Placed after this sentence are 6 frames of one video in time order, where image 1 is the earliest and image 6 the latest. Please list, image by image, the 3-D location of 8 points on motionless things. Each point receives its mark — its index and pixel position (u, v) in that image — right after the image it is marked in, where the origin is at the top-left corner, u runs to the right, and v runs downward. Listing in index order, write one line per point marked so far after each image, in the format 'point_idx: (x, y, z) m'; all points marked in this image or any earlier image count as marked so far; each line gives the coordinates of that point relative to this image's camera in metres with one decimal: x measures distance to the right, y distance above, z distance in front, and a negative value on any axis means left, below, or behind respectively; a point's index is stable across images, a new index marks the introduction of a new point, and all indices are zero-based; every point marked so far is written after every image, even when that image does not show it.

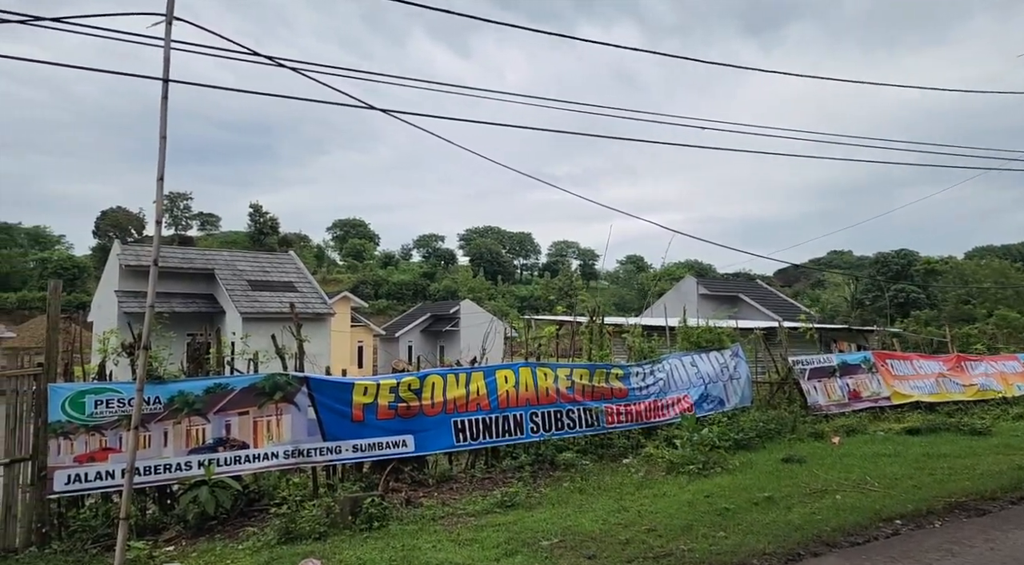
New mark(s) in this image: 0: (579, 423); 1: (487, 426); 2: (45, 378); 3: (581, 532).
0: (+0.9, -2.0, +9.5) m
1: (-0.3, -1.8, +8.6) m
2: (-4.1, -0.8, +5.9) m
3: (+0.6, -2.3, +6.1) m
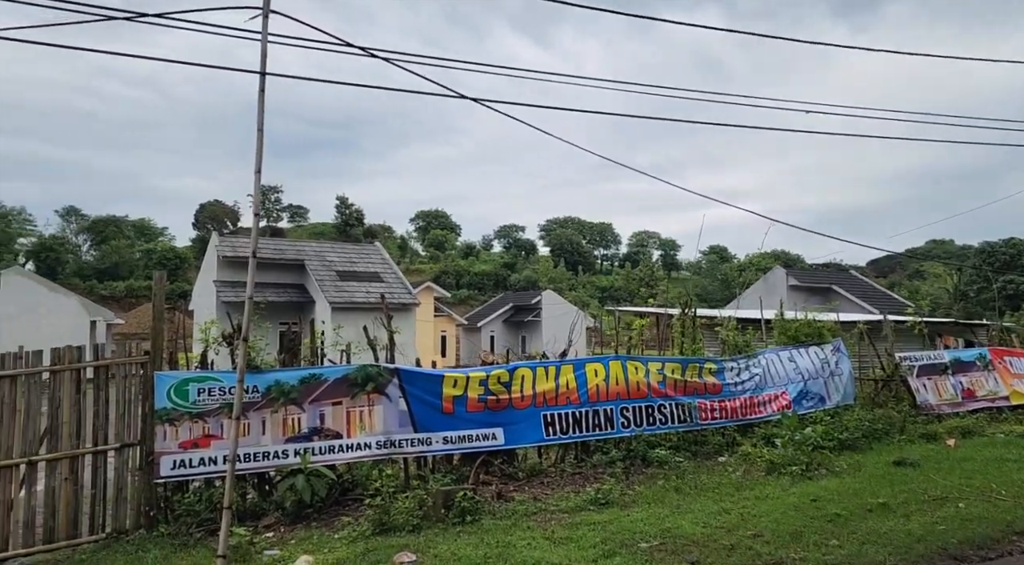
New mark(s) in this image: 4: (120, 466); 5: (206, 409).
0: (+2.1, -1.8, +9.1) m
1: (+0.8, -1.7, +8.4) m
2: (-3.2, -0.8, +6.0) m
3: (+1.5, -2.2, +5.8) m
4: (-3.4, -1.6, +5.9) m
5: (-2.8, -1.2, +6.2) m
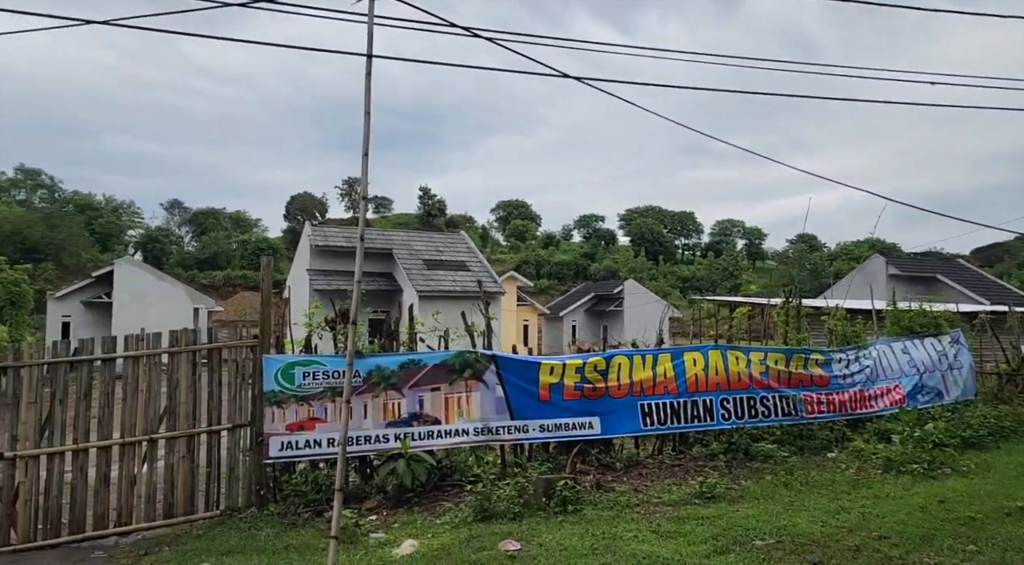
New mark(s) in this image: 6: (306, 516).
0: (+3.4, -1.6, +8.7) m
1: (+2.0, -1.5, +8.1) m
2: (-2.3, -0.6, +6.2) m
3: (+2.3, -2.0, +5.4) m
4: (-2.5, -1.5, +6.0) m
5: (-1.9, -1.0, +6.3) m
6: (-1.8, -2.0, +5.9) m
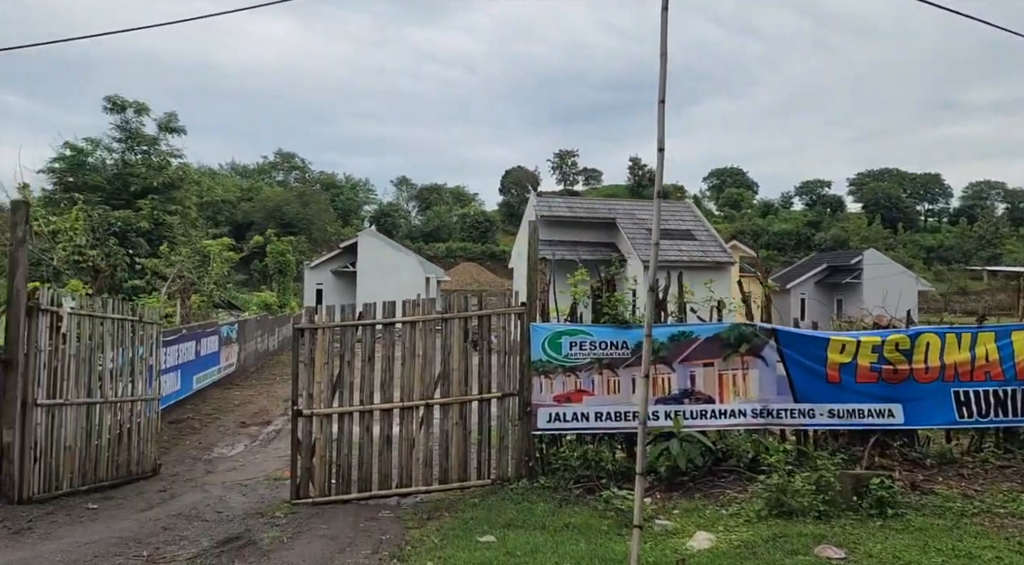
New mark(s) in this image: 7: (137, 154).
0: (+6.3, -1.3, +6.7) m
1: (+4.8, -1.2, +6.6) m
2: (+0.1, -0.3, +5.9) m
3: (+4.4, -1.7, +4.0) m
4: (-0.1, -1.1, +5.9) m
5: (+0.6, -0.7, +5.9) m
6: (+0.5, -1.7, +5.6) m
7: (-10.2, +3.5, +18.4) m
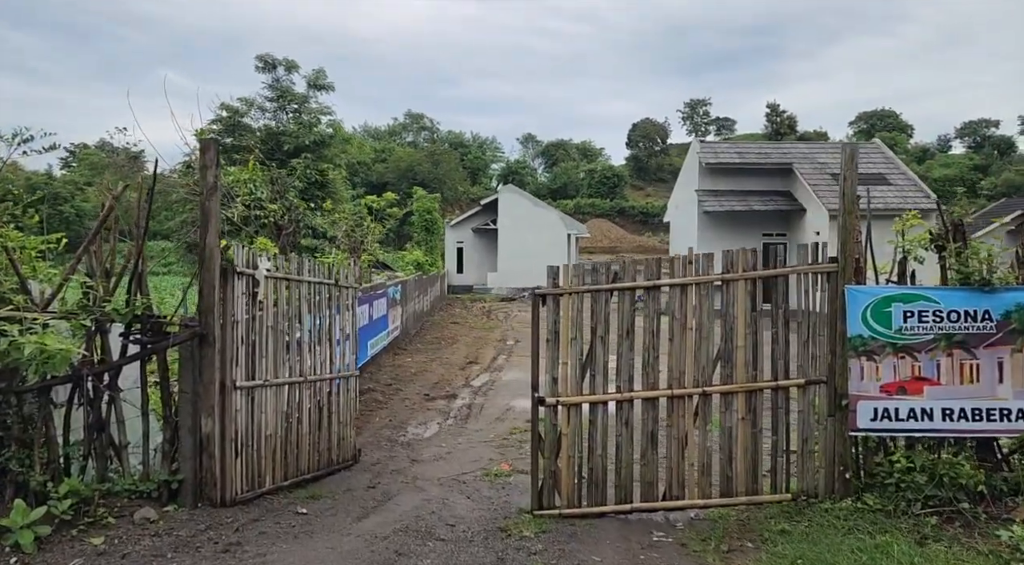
0: (+8.3, -0.8, +4.1) m
1: (+6.8, -0.7, +4.2) m
2: (+2.1, 0.0, +4.3) m
3: (+5.9, -1.5, +1.7) m
4: (+1.9, -0.8, +4.4) m
5: (+2.5, -0.4, +4.3) m
6: (+2.5, -1.4, +4.0) m
7: (-6.0, +4.5, +18.2) m
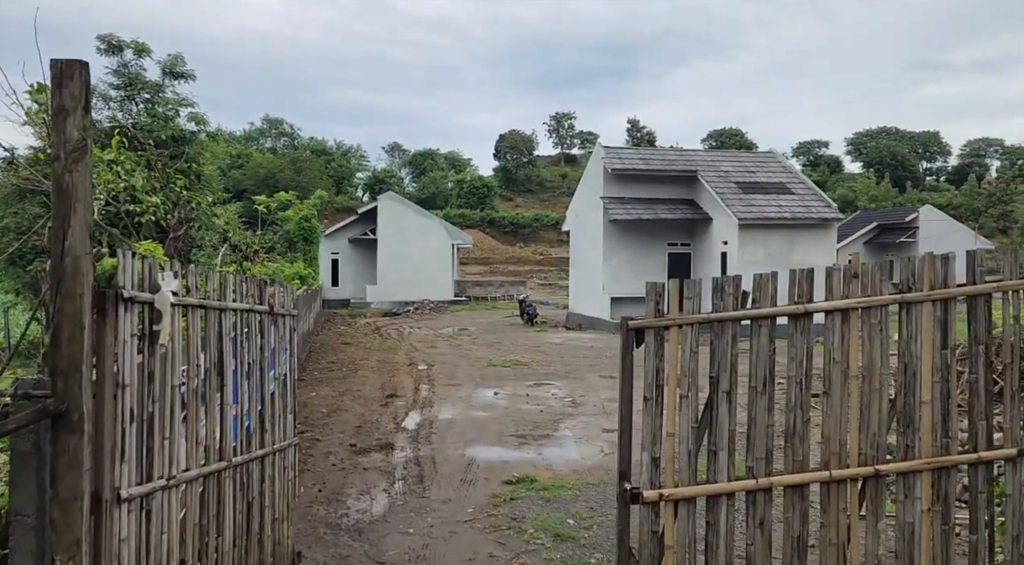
0: (+8.5, -0.8, +4.1) m
1: (+7.0, -0.8, +3.9) m
2: (+2.4, -0.1, +3.2) m
3: (+6.7, -1.5, +1.3) m
4: (+2.2, -0.9, +3.1) m
5: (+2.8, -0.5, +3.2) m
6: (+2.8, -1.5, +2.9) m
7: (-8.3, +4.1, +15.3) m
